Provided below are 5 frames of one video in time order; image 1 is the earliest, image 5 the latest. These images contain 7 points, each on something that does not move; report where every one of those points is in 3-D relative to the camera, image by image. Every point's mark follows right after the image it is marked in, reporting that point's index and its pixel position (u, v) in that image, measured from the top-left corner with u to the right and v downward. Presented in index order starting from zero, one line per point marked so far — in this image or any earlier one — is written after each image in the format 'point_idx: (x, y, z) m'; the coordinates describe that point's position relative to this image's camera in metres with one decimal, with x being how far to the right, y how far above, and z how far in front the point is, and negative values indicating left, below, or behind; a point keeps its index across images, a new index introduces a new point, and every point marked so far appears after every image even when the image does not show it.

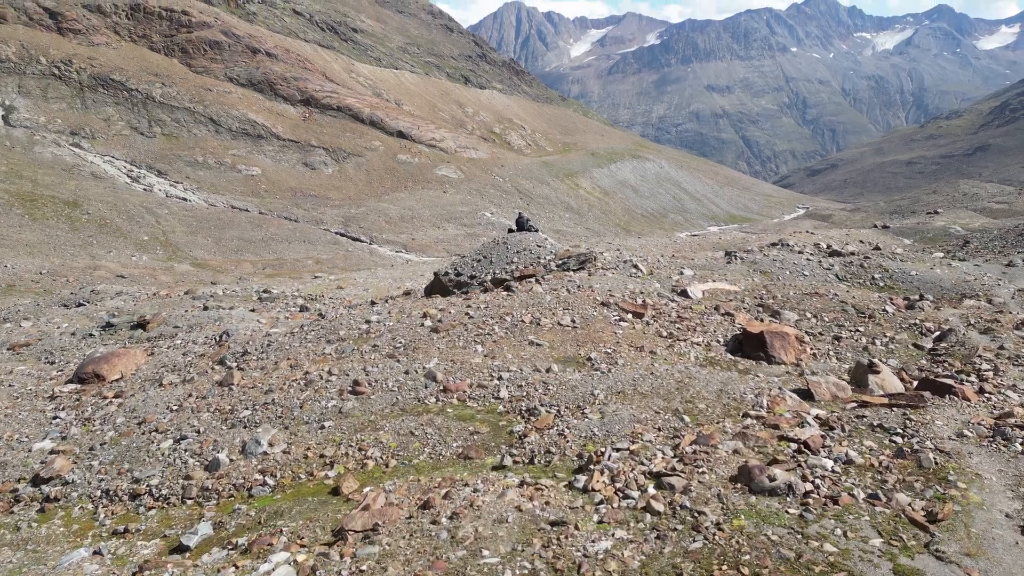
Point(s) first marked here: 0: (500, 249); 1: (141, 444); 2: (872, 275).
0: (-0.3, +1.0, +13.7) m
1: (-5.4, -2.3, +8.0) m
2: (+8.7, +0.3, +13.3) m
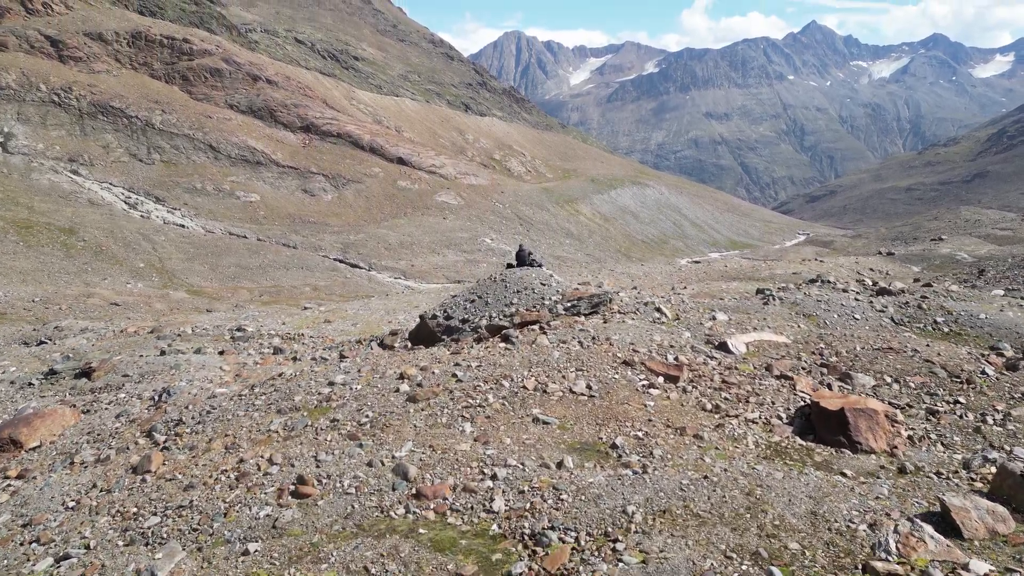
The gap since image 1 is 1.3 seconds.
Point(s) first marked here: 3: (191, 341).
0: (-0.3, 0.0, +11.8) m
1: (-5.4, -3.0, +5.9) m
2: (+8.7, -0.6, +11.3) m
3: (-10.6, -1.8, +18.1) m
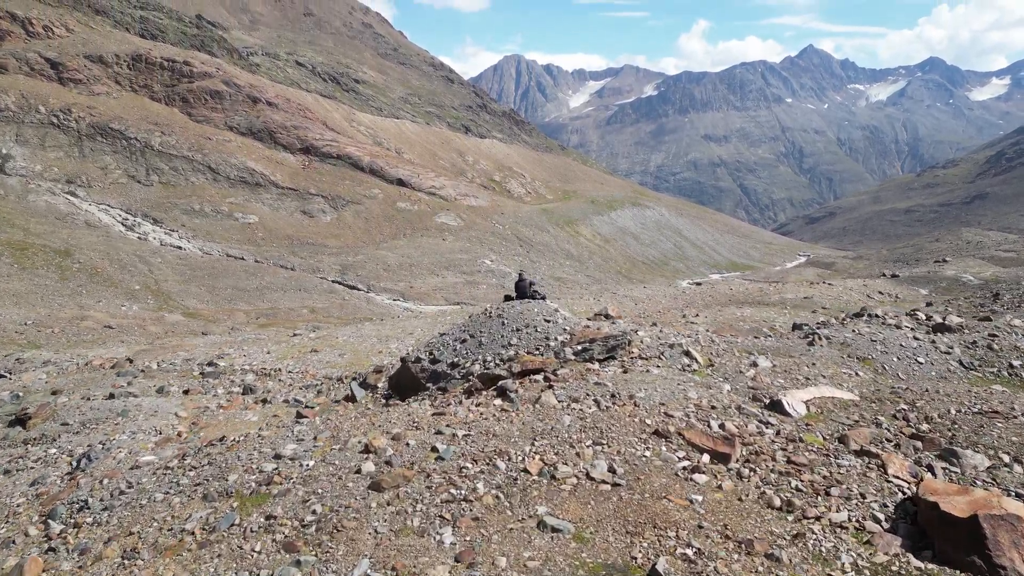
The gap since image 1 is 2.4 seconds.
0: (-0.4, -0.7, +10.0) m
1: (-5.5, -3.4, +4.1) m
2: (+8.7, -1.3, +9.6) m
3: (-10.6, -2.7, +16.3) m
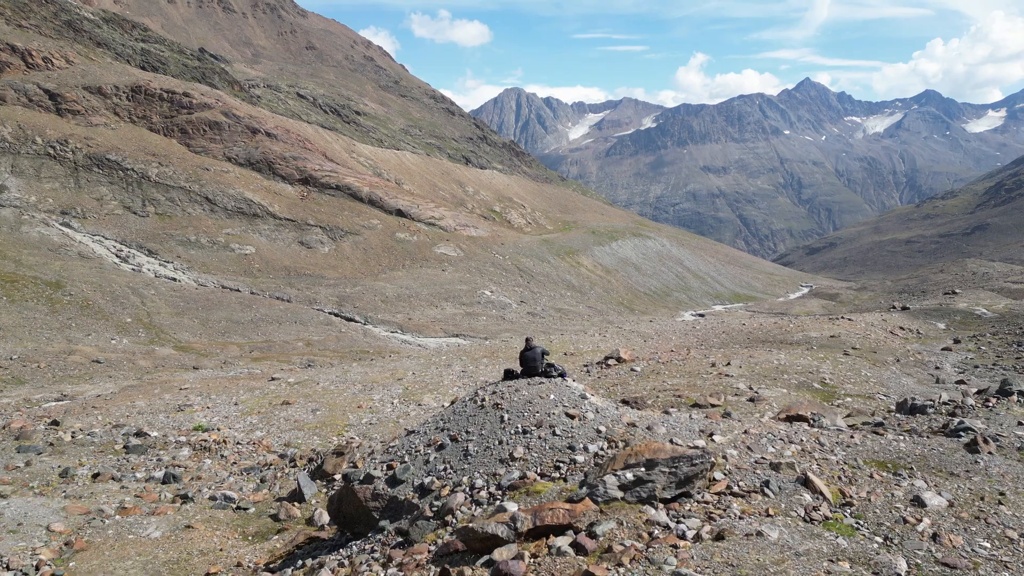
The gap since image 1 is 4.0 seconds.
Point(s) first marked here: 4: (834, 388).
0: (-0.3, -1.6, +6.7) m
1: (-5.4, -4.0, +0.6) m
2: (+8.7, -2.2, +6.2) m
3: (-10.6, -3.9, +12.9) m
4: (+10.1, -3.1, +17.2) m
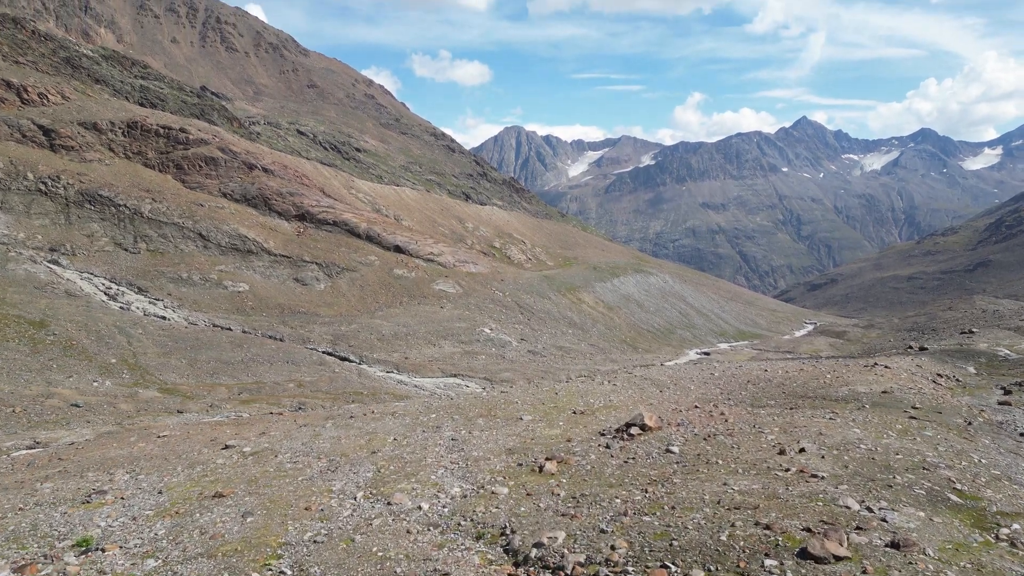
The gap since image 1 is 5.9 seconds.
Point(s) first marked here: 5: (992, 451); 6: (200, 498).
0: (-0.3, -2.4, +1.6) m
1: (-5.4, -4.4, -4.6) m
2: (+8.7, -2.9, +1.1) m
3: (-10.6, -5.1, +7.6) m
4: (+10.1, -4.6, +11.9) m
5: (+17.0, -5.8, +19.4) m
6: (-9.5, -6.4, +16.3) m
